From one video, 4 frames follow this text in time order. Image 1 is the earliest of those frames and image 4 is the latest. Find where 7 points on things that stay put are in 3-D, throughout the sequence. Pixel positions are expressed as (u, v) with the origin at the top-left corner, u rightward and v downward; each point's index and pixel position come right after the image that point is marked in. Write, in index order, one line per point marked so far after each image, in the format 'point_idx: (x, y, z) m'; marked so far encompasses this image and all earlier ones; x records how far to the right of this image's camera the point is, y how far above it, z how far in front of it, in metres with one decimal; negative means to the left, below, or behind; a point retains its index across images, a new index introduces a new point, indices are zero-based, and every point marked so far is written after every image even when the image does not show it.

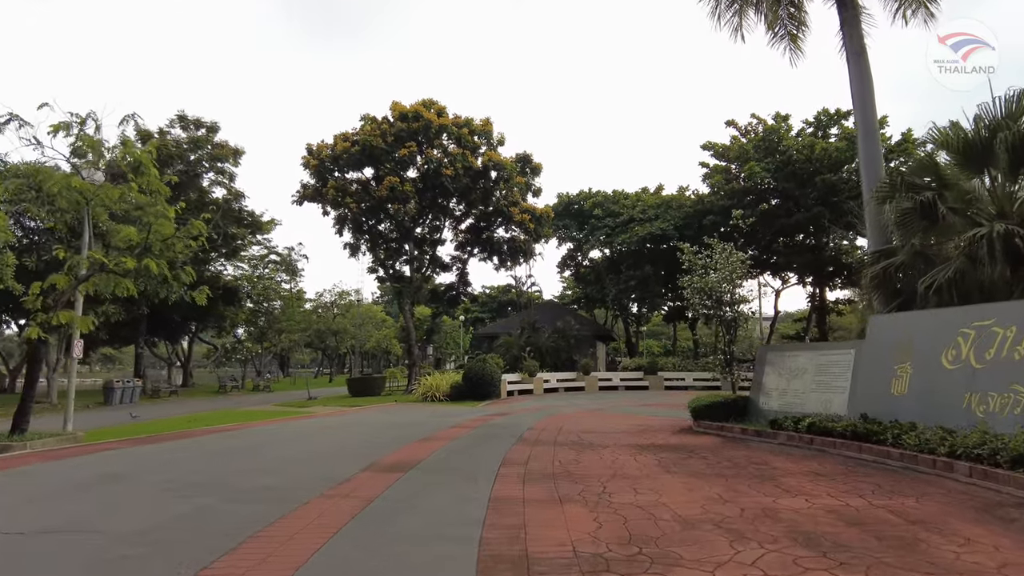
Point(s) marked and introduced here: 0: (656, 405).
0: (+3.4, -2.8, +15.7) m
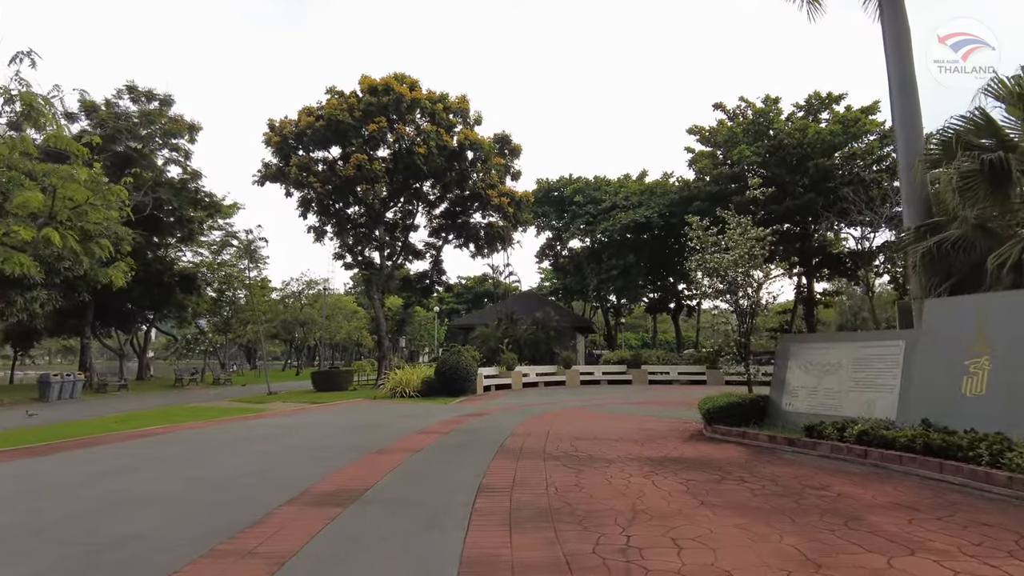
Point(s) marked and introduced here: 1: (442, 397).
0: (+2.9, -2.5, +14.3) m
1: (-1.9, -3.0, +18.3) m
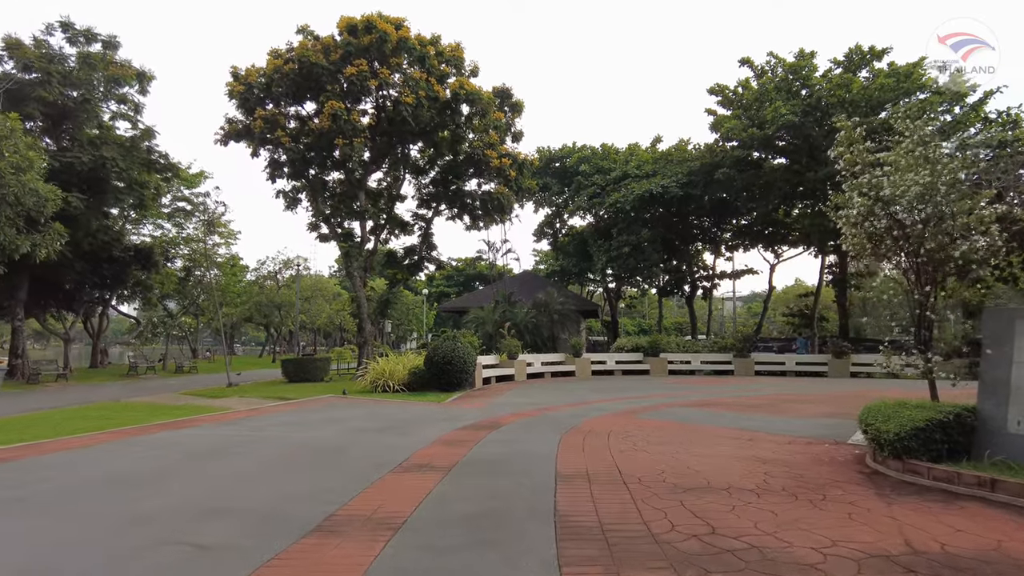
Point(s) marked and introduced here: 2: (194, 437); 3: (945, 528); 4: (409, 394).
0: (+3.2, -1.9, +11.1) m
1: (-1.8, -2.4, +15.0) m
2: (-4.2, -1.9, +8.4) m
3: (+2.2, -1.2, +3.2) m
4: (-2.3, -2.3, +14.5) m
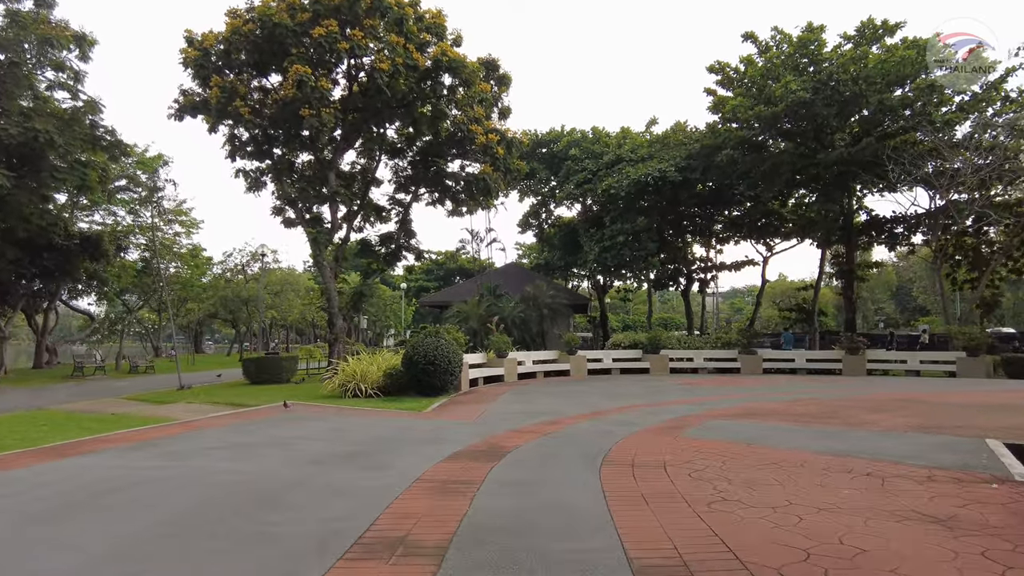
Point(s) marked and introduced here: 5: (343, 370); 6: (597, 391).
0: (+3.1, -1.7, +9.1) m
1: (-1.9, -2.1, +12.9) m
2: (-4.1, -1.7, +6.2) m
3: (+2.4, -1.0, +1.2) m
4: (-2.4, -2.1, +12.4) m
5: (-3.4, -1.6, +13.1) m
6: (+1.7, -2.1, +13.6) m
